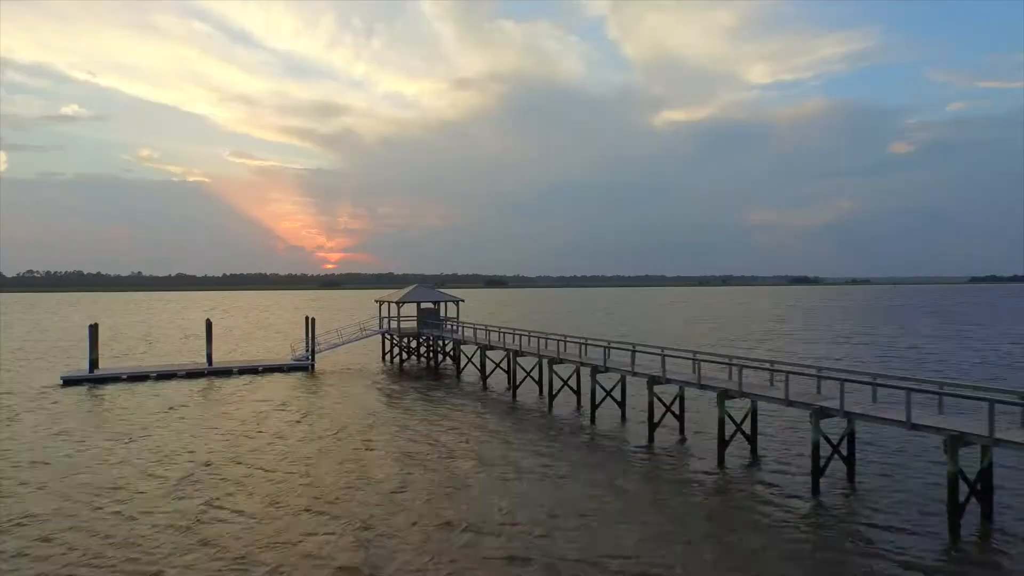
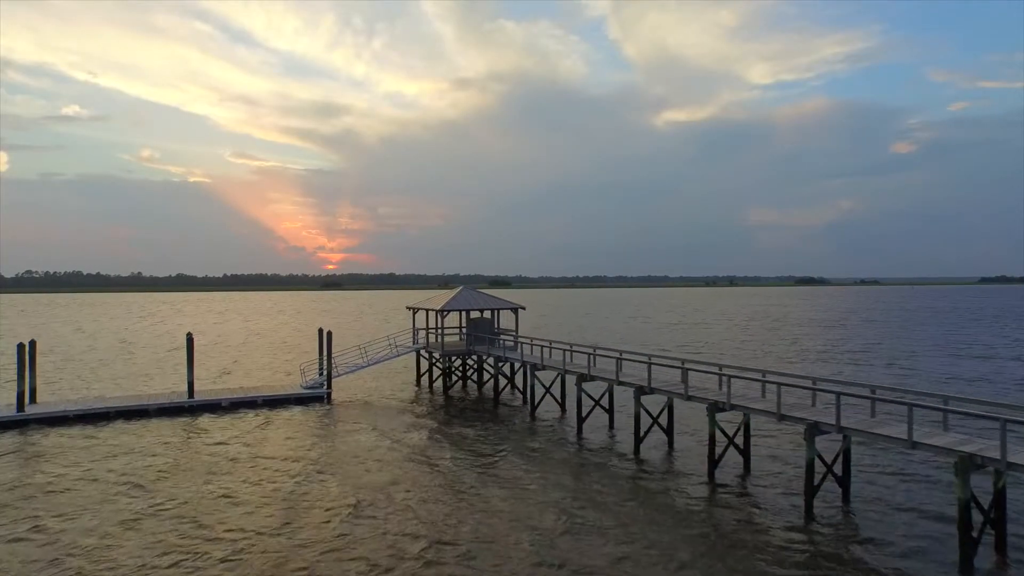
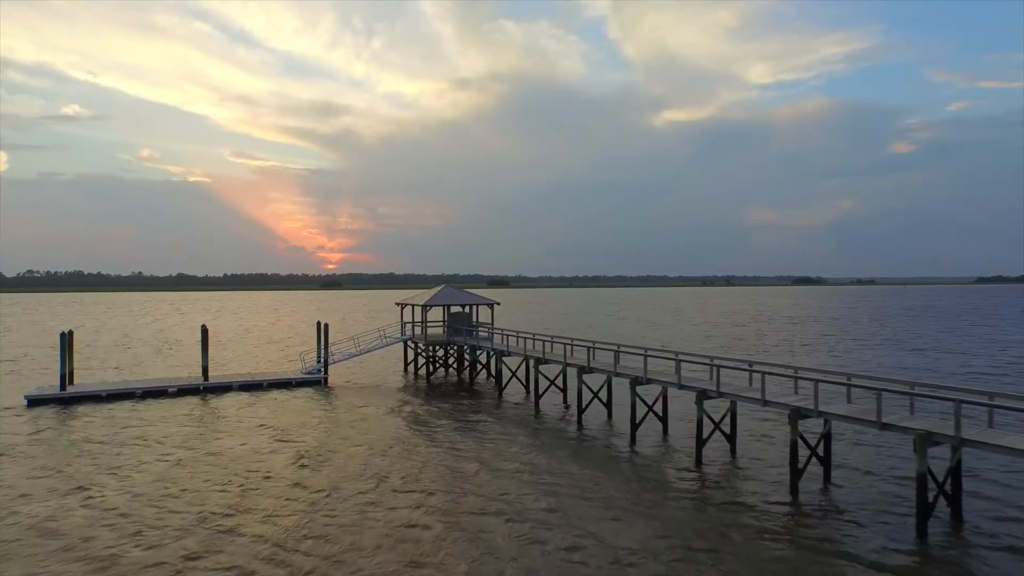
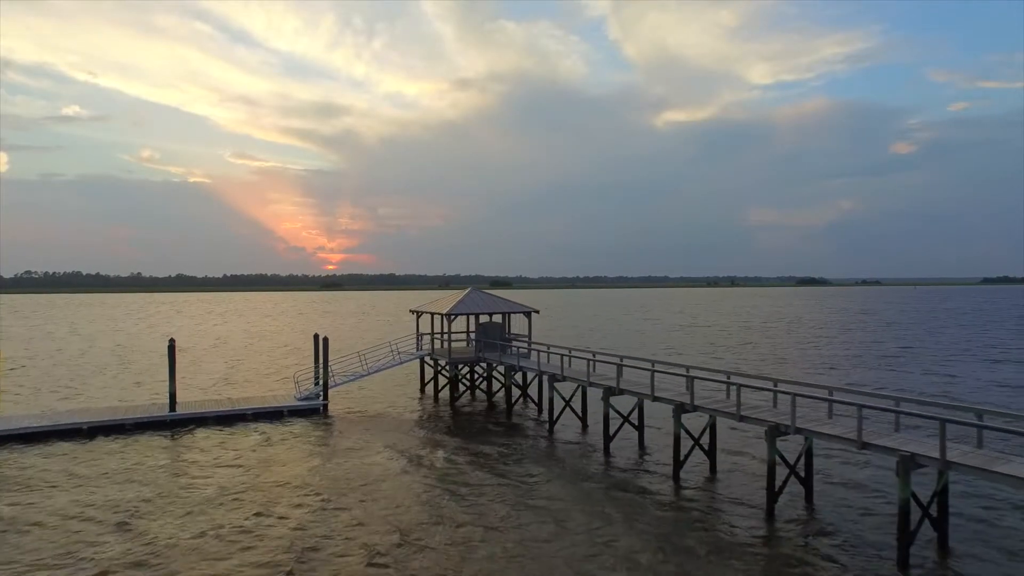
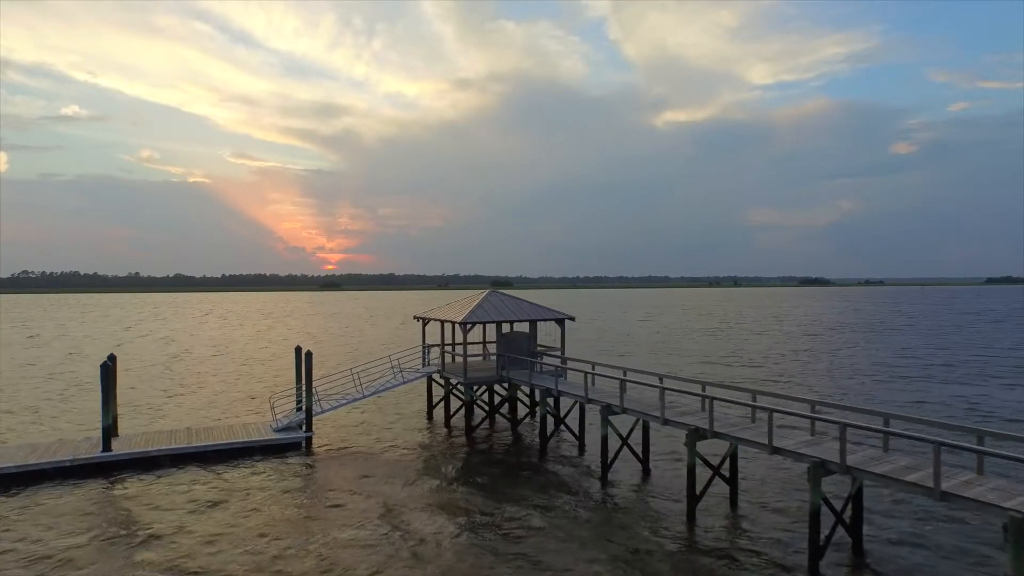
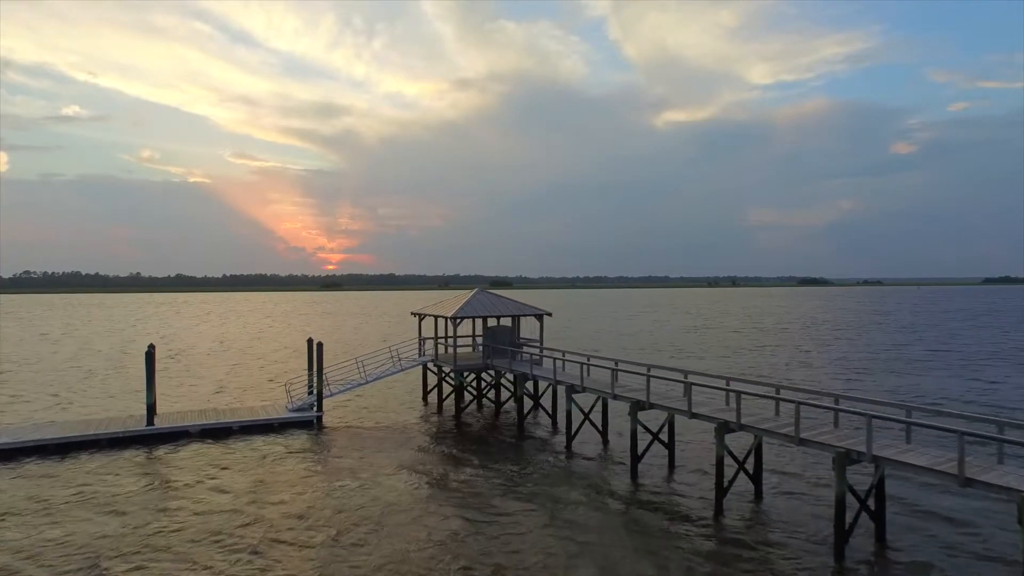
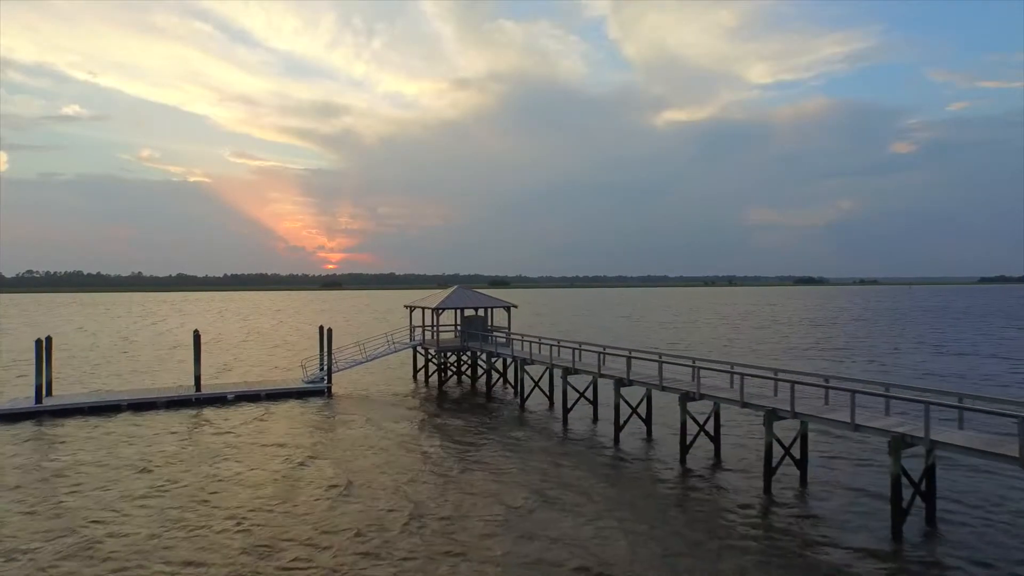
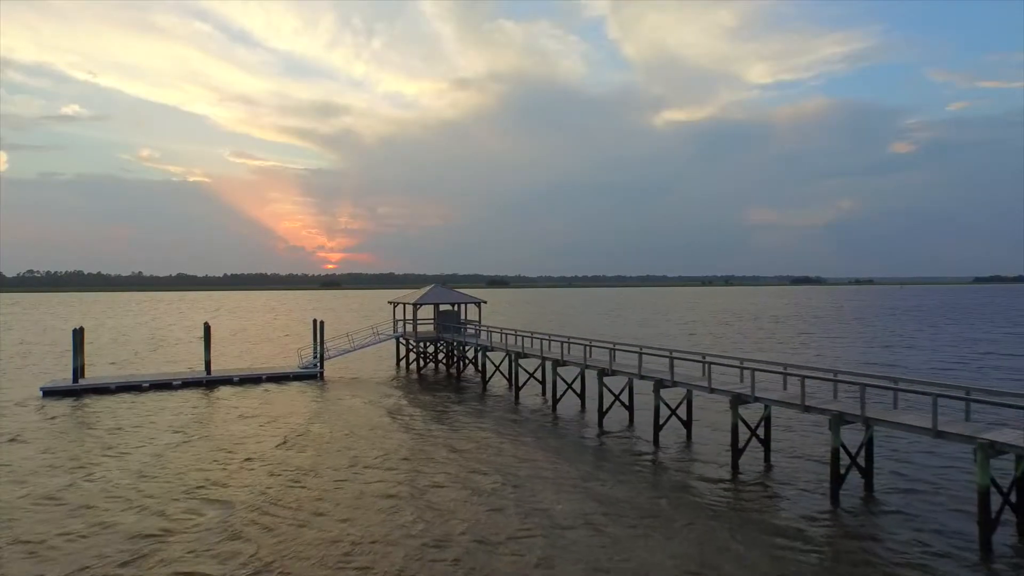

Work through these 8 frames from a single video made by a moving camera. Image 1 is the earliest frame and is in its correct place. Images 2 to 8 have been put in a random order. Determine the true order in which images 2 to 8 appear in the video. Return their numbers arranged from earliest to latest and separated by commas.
8, 3, 7, 2, 4, 6, 5
